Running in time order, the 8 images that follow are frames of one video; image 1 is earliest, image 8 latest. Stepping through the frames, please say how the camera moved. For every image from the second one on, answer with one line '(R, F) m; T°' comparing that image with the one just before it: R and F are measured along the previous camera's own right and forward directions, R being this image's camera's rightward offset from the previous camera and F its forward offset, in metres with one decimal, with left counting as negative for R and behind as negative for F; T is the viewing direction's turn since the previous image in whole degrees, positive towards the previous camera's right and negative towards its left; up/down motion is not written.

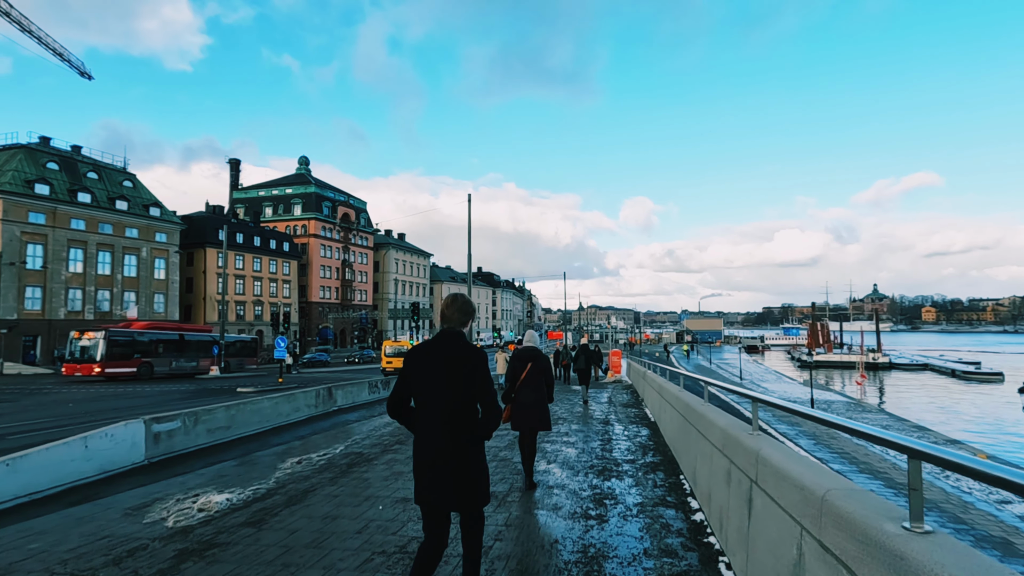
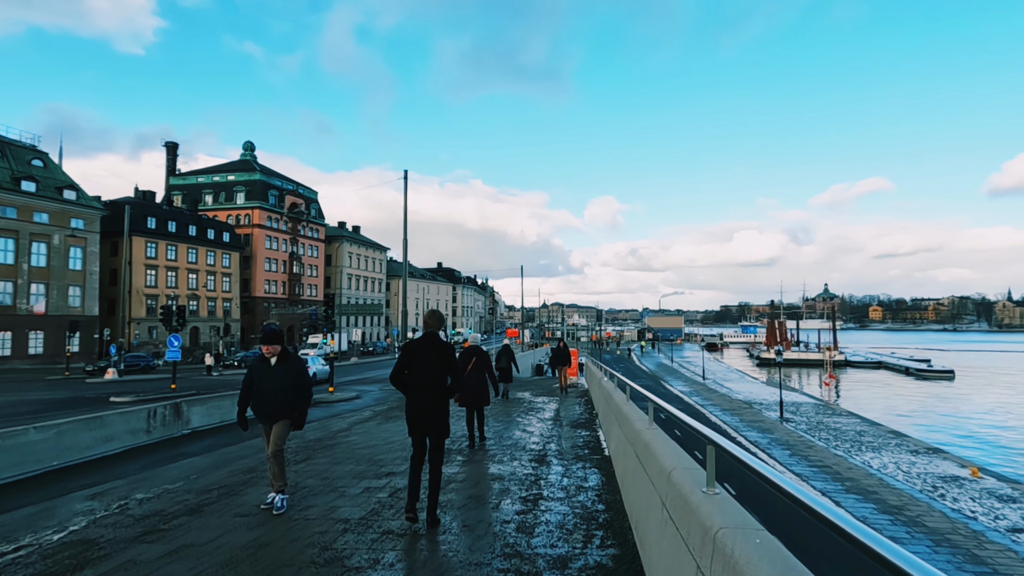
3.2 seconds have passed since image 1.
(+0.9, +3.0) m; +4°
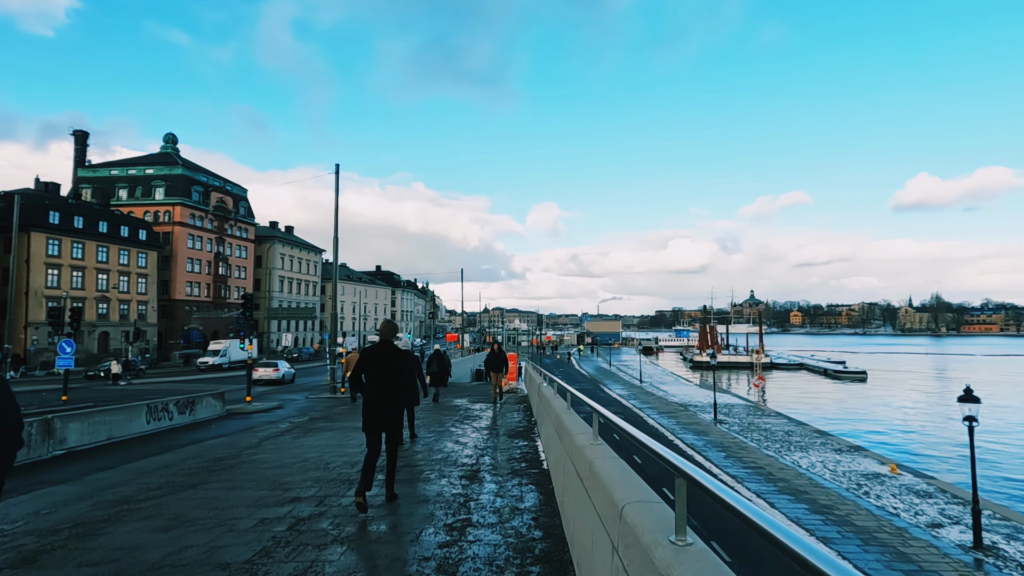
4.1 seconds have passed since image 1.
(+0.1, +0.7) m; +6°
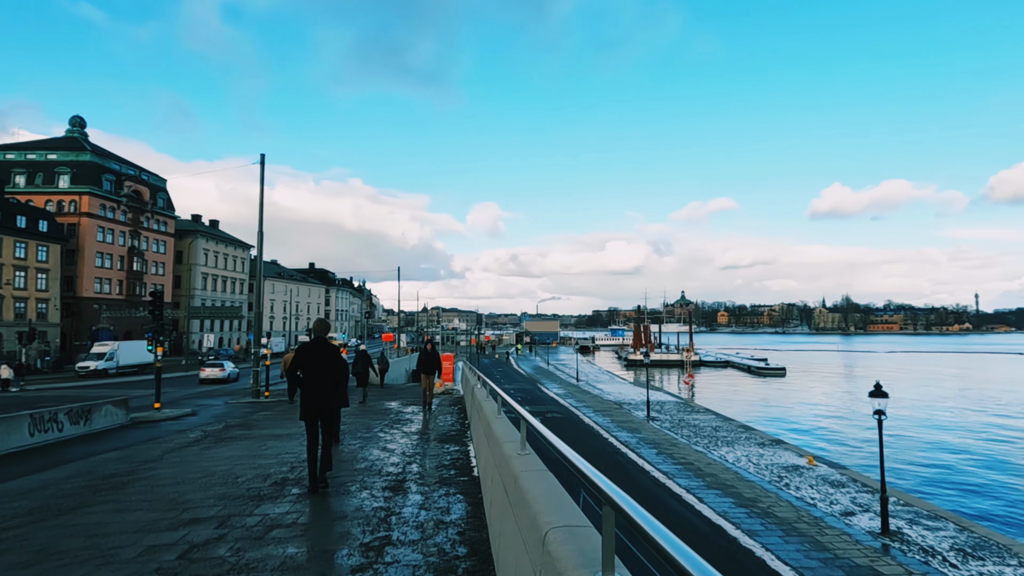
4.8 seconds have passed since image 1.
(+0.1, +0.3) m; +6°
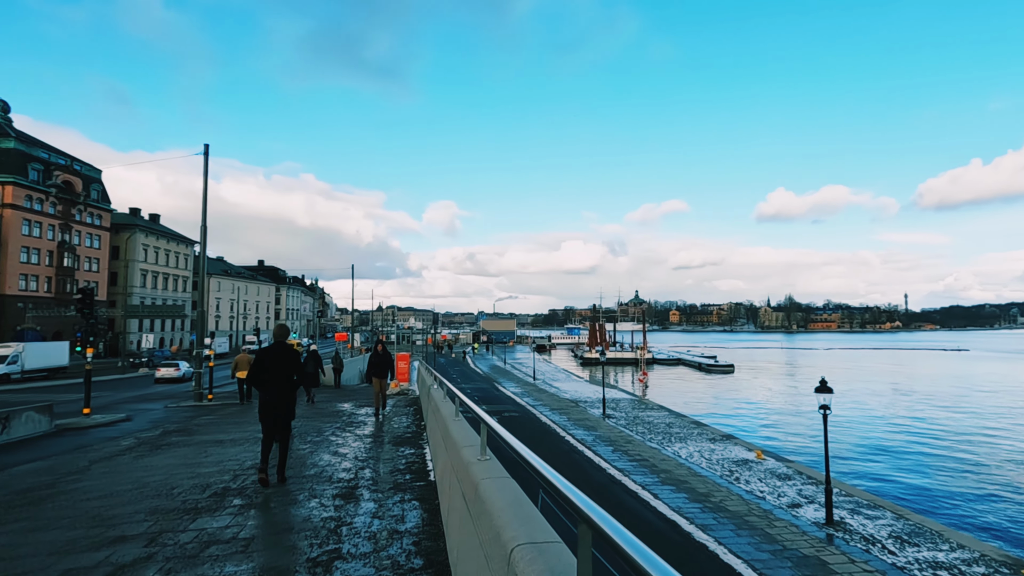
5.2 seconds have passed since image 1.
(0.0, +0.2) m; +5°
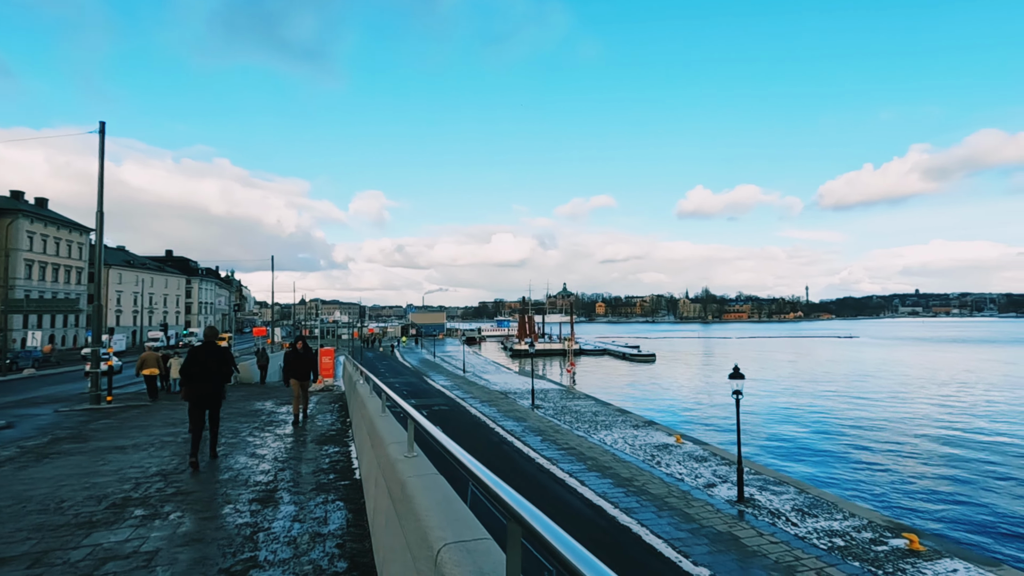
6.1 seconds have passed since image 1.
(0.0, +0.1) m; +7°
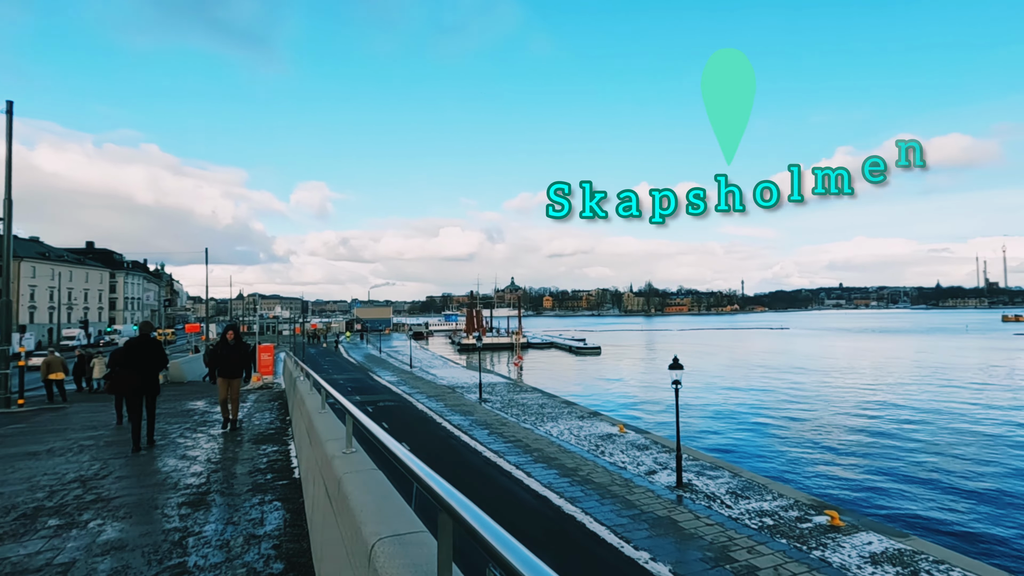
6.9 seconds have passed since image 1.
(0.0, 0.0) m; +6°
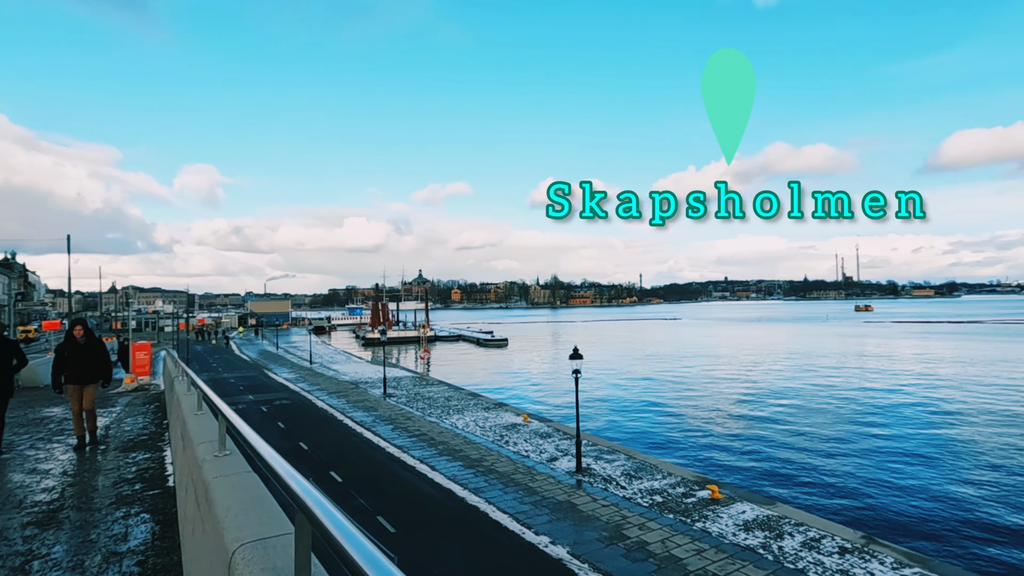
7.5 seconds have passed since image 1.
(+0.1, 0.0) m; +10°
